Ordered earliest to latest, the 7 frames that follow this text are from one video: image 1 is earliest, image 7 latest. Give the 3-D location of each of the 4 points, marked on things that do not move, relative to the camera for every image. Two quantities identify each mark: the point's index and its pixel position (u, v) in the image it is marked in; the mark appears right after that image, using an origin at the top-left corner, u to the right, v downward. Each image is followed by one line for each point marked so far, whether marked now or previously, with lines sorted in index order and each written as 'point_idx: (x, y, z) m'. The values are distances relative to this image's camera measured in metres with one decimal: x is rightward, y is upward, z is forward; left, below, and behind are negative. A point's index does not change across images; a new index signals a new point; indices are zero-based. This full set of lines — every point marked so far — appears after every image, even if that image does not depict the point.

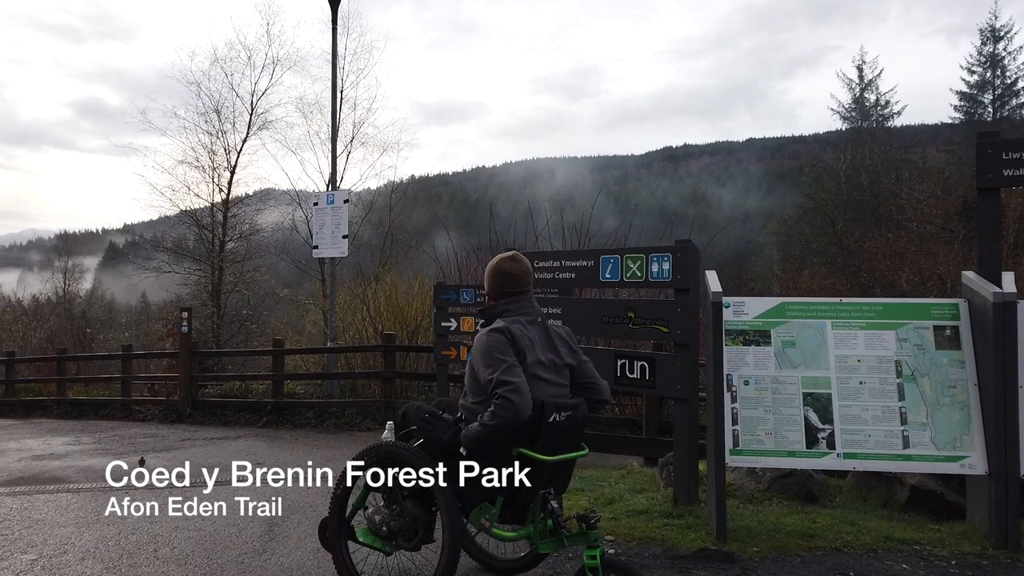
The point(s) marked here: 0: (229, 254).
0: (-7.4, +0.9, +20.2) m
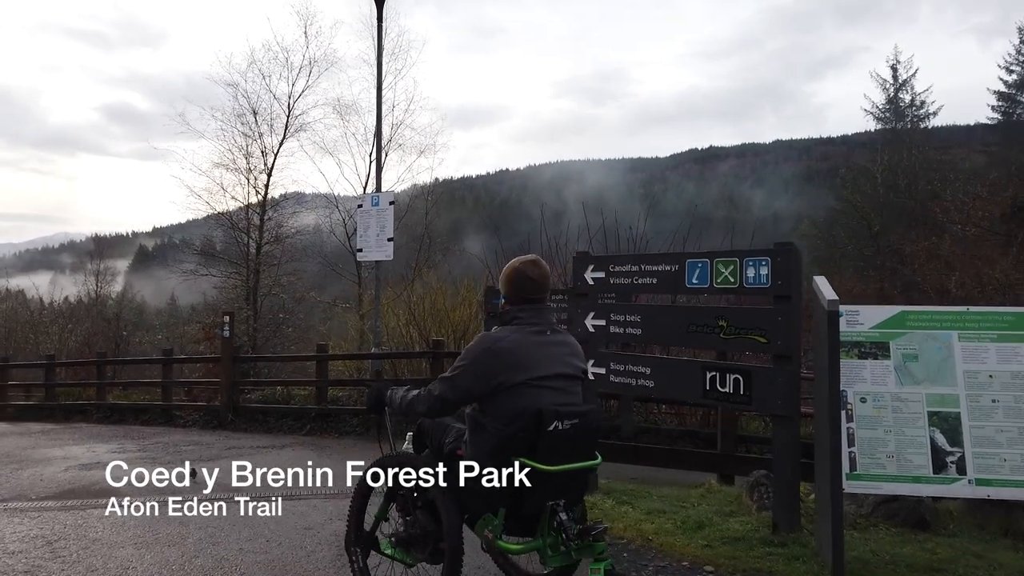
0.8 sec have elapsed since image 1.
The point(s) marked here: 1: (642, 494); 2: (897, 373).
0: (-6.4, +0.8, +20.0) m
1: (+1.0, -1.6, +5.9) m
2: (+2.1, -0.5, +4.2) m
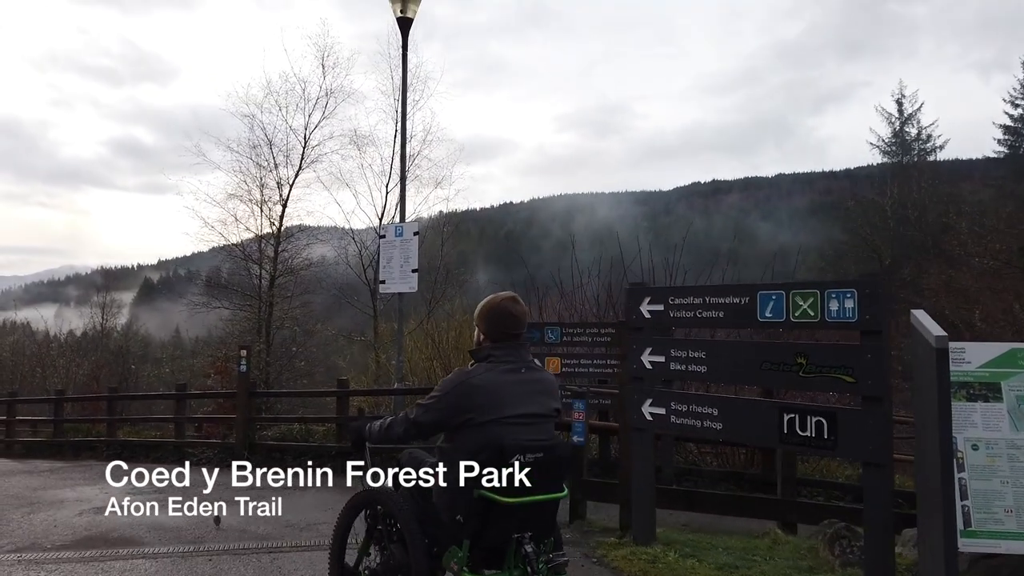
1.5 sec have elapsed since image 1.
0: (-6.0, 0.0, +19.7) m
1: (+1.4, -1.8, +5.5) m
2: (+2.5, -0.6, +3.8) m
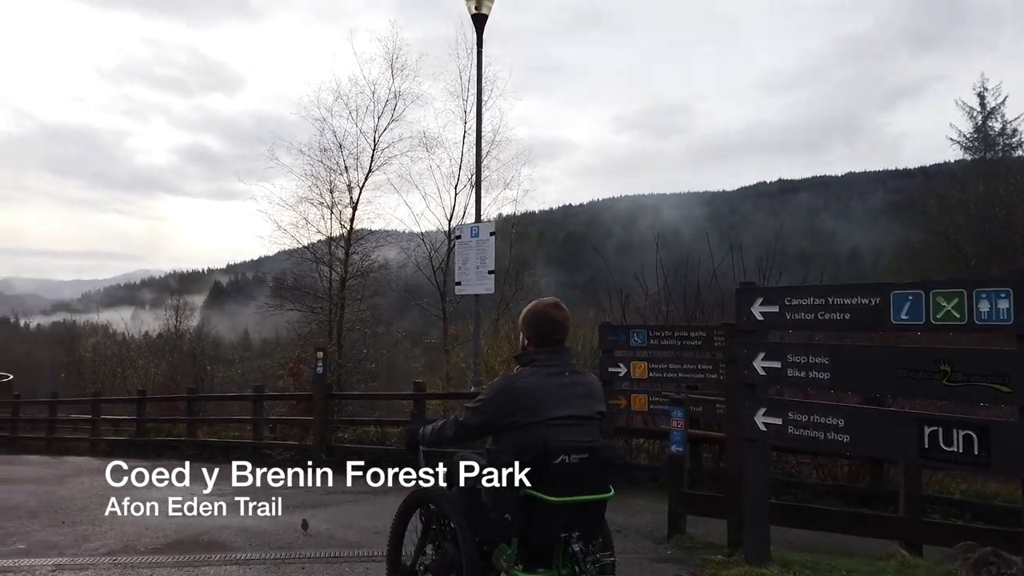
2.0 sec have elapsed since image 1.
0: (-4.2, -0.1, +19.8) m
1: (+2.1, -1.8, +5.0) m
2: (+3.0, -0.6, +3.3) m
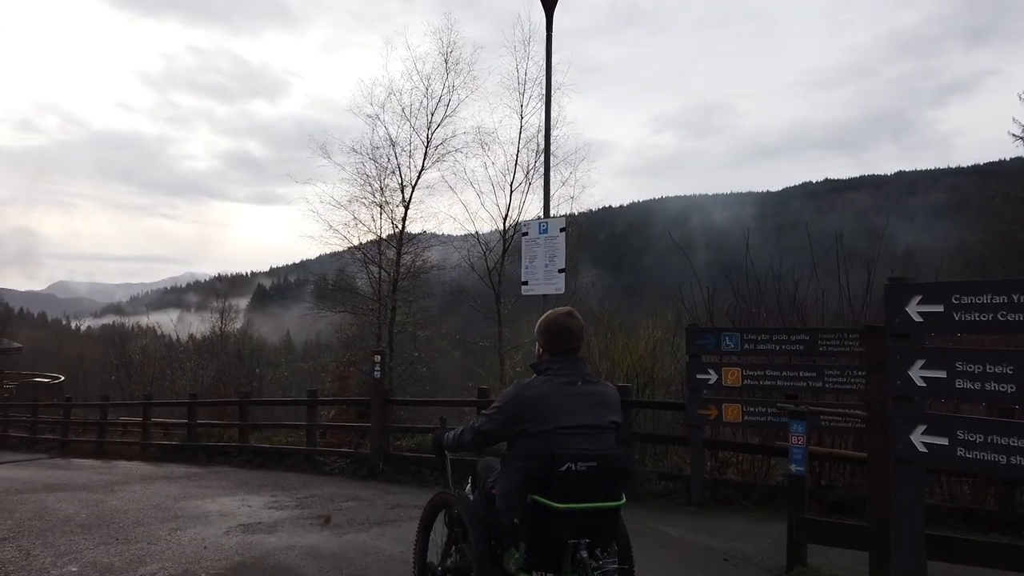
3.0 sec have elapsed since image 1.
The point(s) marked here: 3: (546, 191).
0: (-2.8, -0.1, +19.3) m
1: (+2.7, -1.8, +4.2) m
2: (+3.6, -0.6, +2.4) m
3: (+0.4, +1.3, +10.3) m
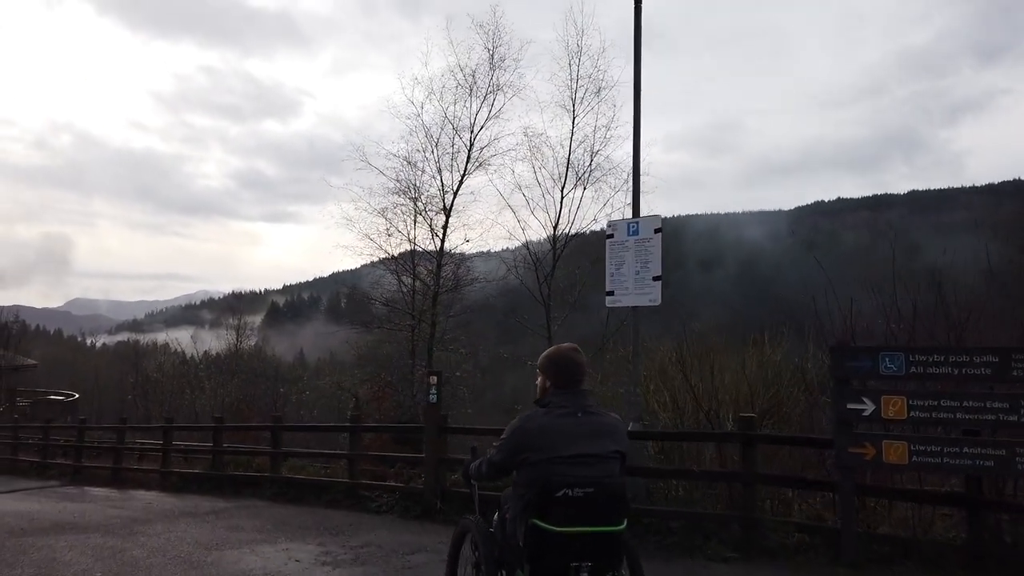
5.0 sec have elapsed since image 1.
0: (-1.7, -0.5, +17.9) m
1: (+3.6, -1.8, +2.7) m
2: (+4.4, -0.5, +0.9) m
3: (+1.4, +1.2, +8.9) m
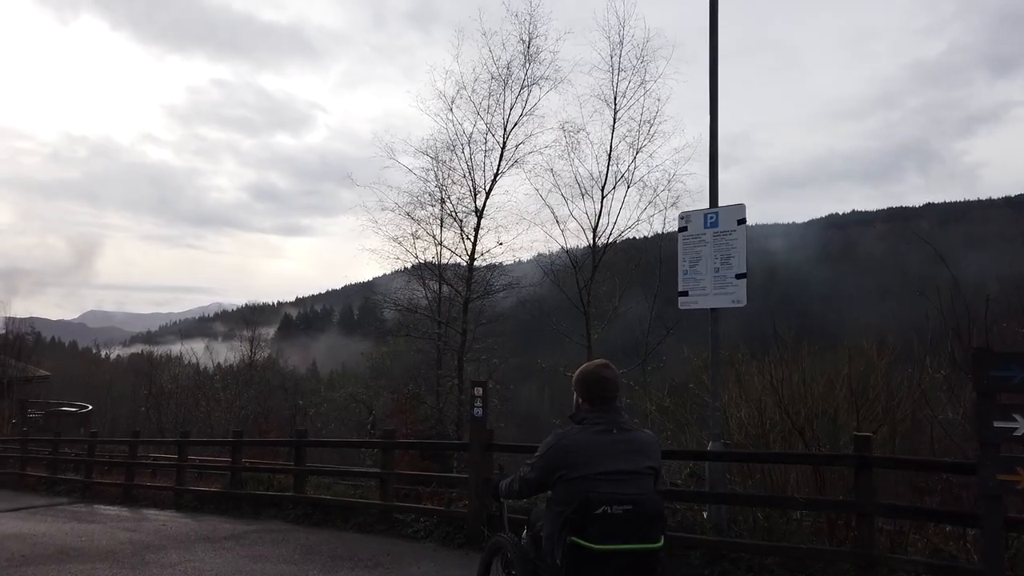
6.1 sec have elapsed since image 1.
0: (-1.0, -0.6, +16.9) m
1: (+4.1, -1.7, +1.6) m
2: (+4.9, -0.4, -0.2) m
3: (+2.0, +1.2, +7.9) m
